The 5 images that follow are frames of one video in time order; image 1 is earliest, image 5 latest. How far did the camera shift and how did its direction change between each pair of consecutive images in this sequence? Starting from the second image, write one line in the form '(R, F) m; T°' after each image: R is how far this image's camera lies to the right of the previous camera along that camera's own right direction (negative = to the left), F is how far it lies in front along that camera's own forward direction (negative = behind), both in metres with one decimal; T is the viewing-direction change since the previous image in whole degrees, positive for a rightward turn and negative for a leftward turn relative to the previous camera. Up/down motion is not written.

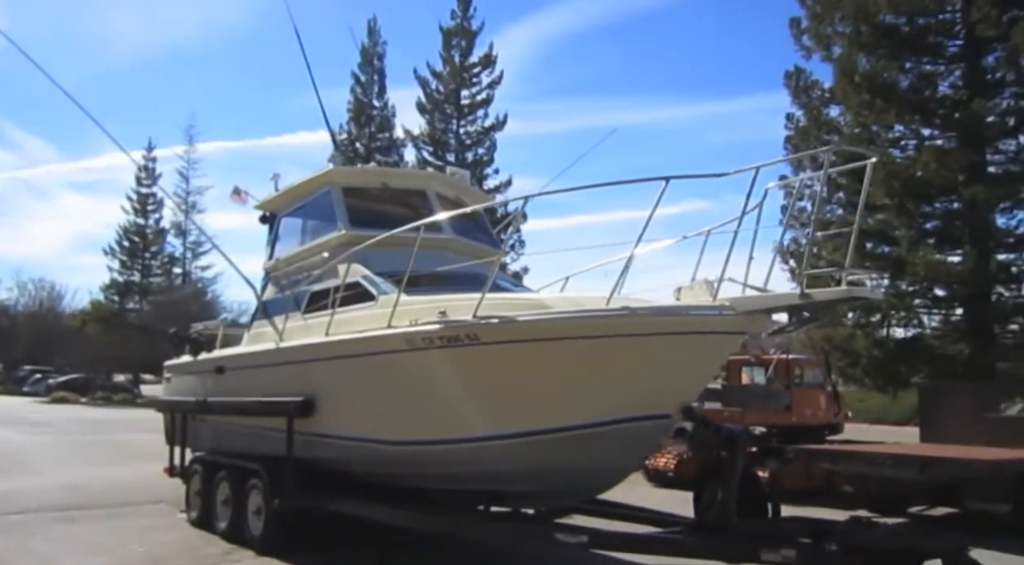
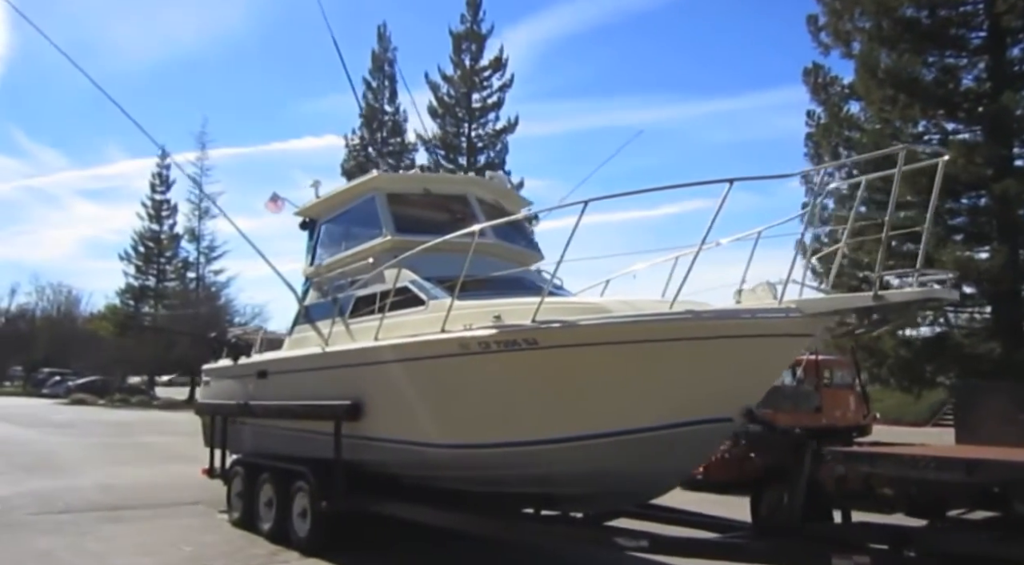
(-0.3, 0.0) m; -1°
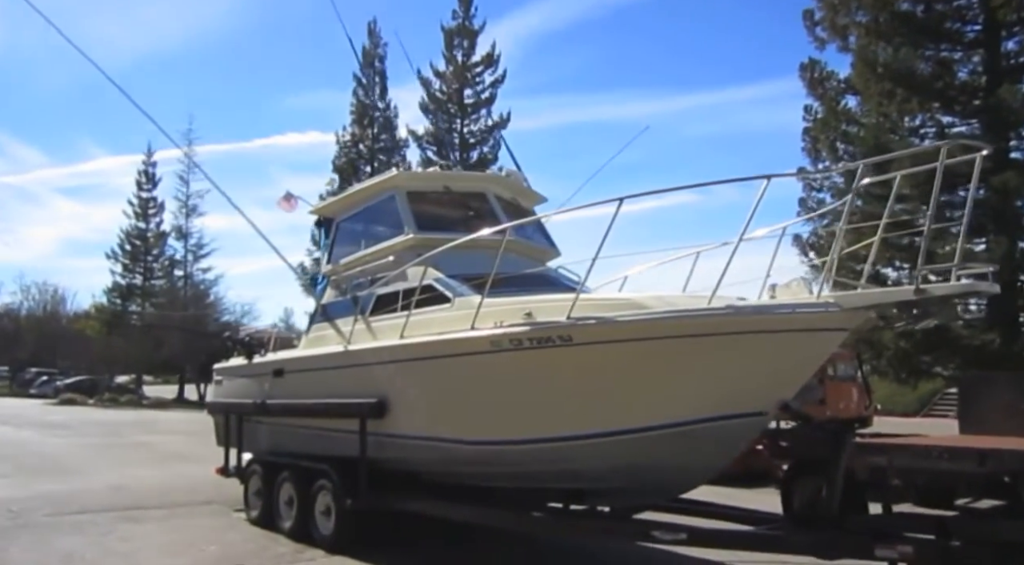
(-0.3, 0.0) m; +1°
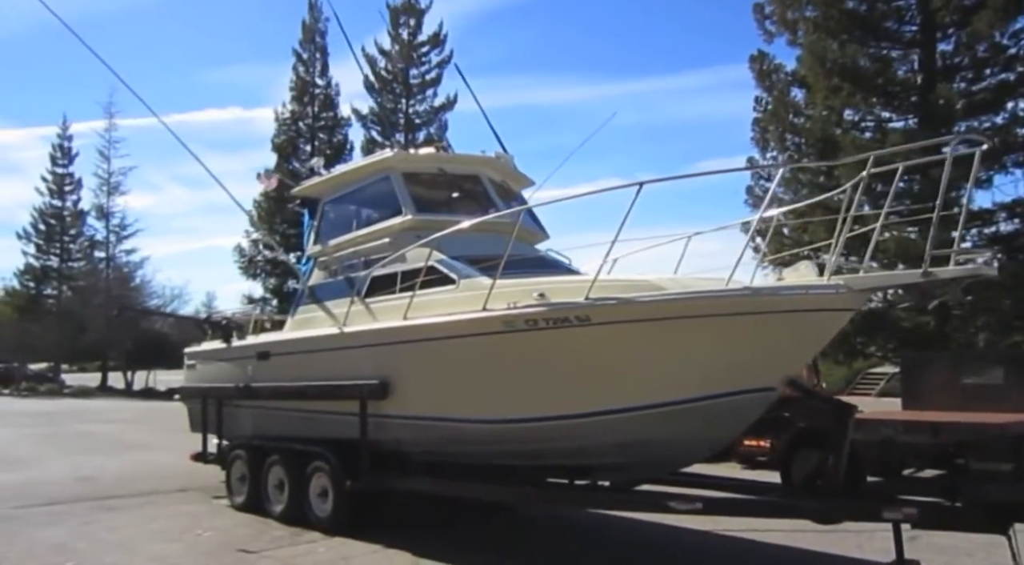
(-0.5, -0.1) m; +5°
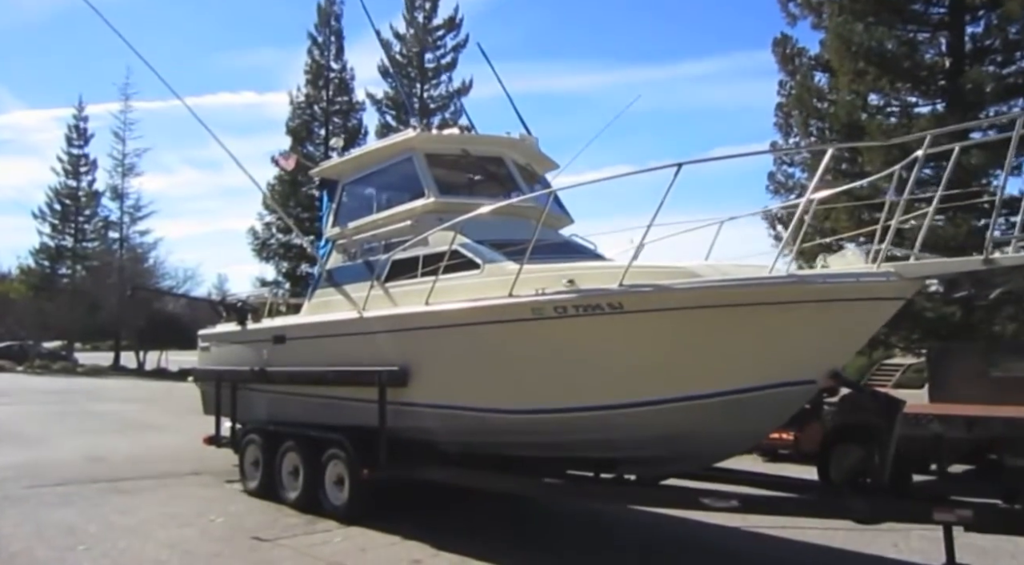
(-0.1, +0.2) m; -1°
